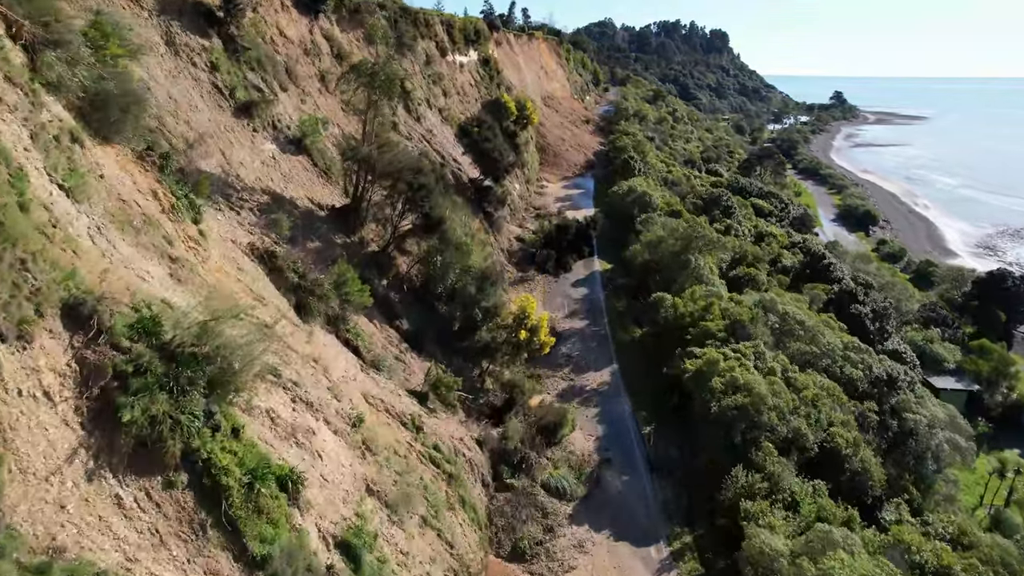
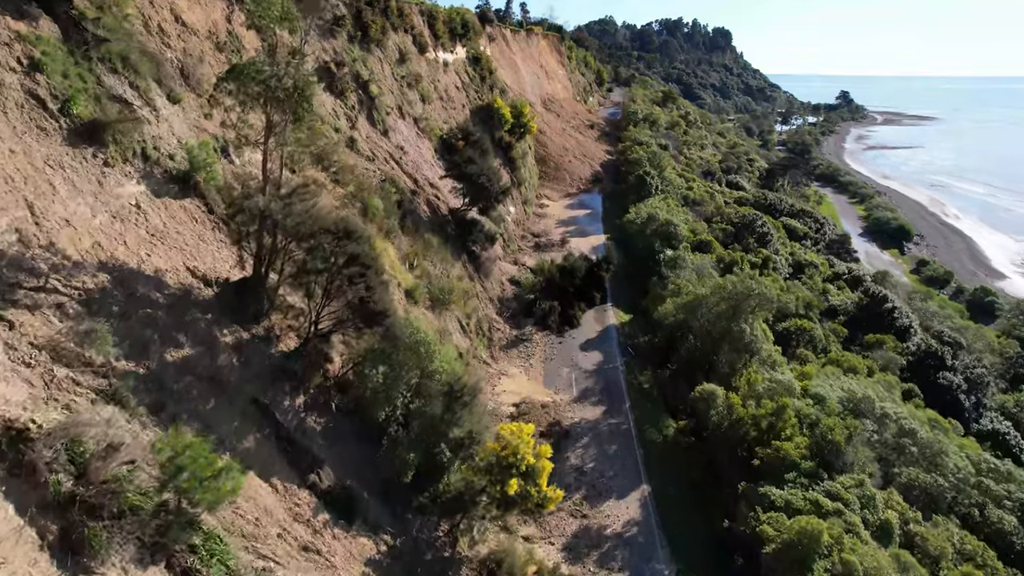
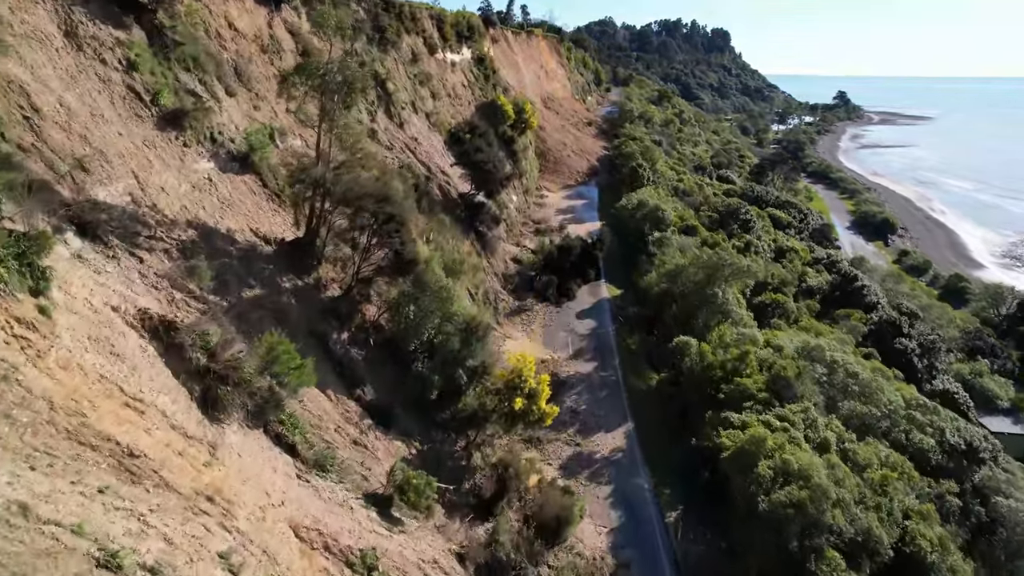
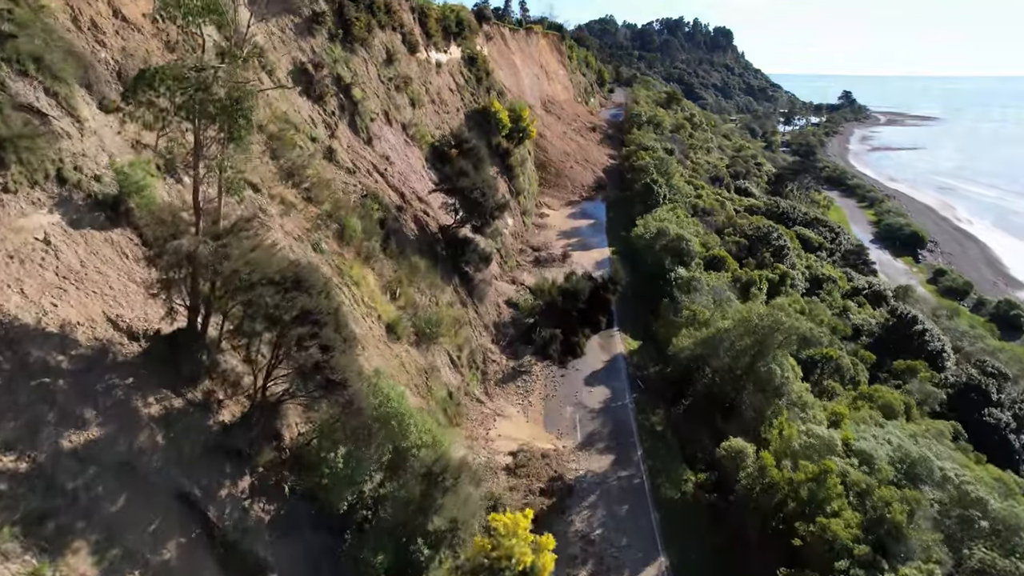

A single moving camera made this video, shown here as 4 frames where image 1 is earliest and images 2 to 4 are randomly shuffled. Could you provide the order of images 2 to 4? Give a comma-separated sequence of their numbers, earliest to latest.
3, 2, 4
